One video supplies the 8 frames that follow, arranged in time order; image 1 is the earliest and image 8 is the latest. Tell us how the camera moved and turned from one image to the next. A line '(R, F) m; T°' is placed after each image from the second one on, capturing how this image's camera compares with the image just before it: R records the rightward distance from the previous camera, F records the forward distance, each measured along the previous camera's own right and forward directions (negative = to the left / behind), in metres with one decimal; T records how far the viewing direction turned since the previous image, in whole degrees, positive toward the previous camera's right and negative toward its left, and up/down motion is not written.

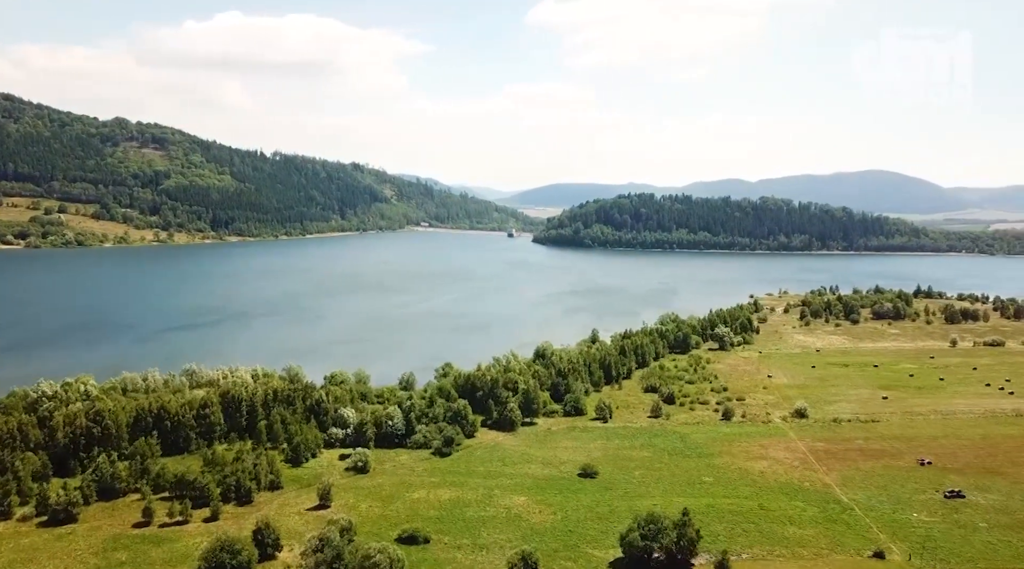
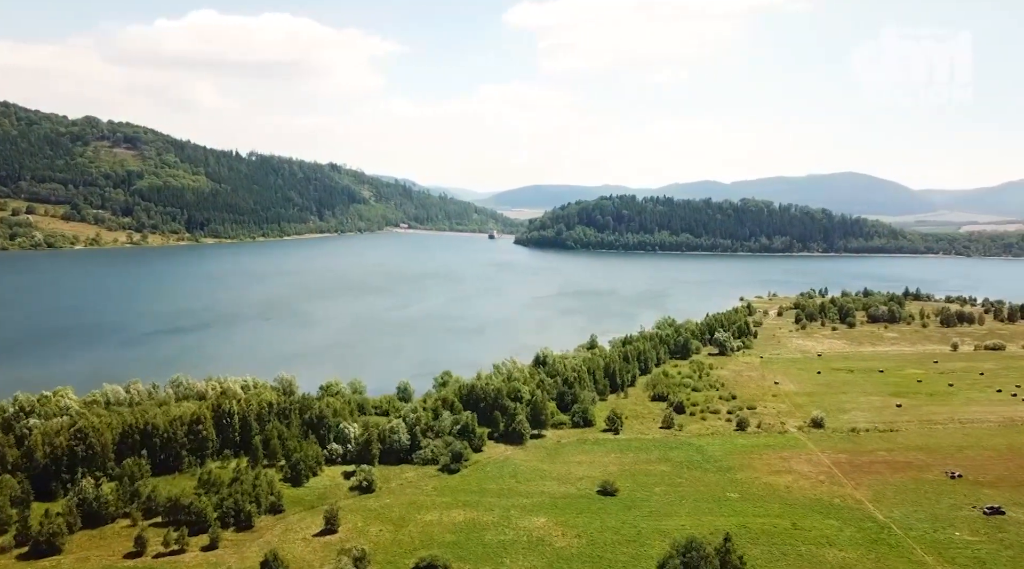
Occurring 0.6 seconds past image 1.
(-2.7, +3.5) m; +2°
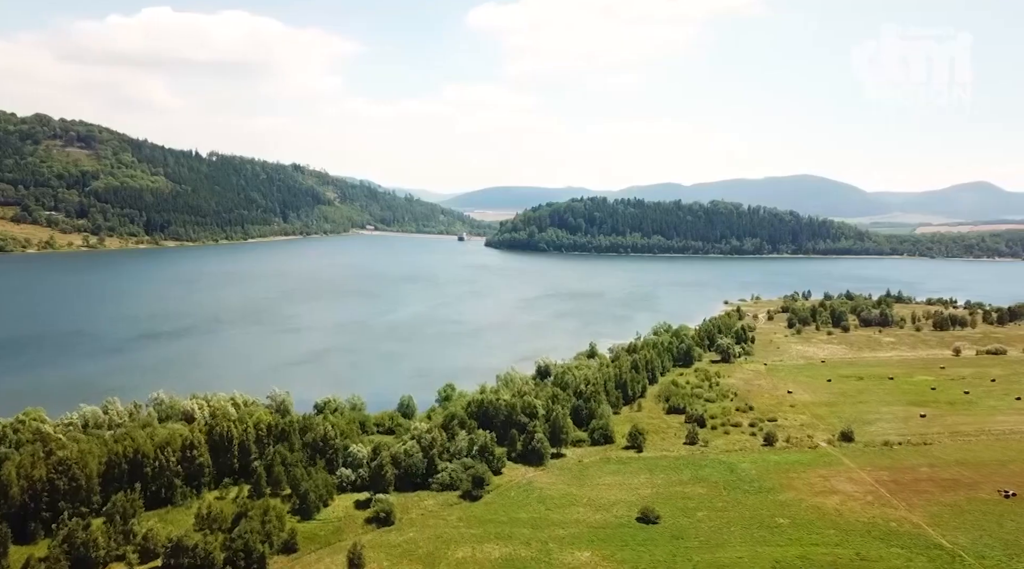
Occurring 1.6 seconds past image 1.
(-4.5, +5.0) m; +3°
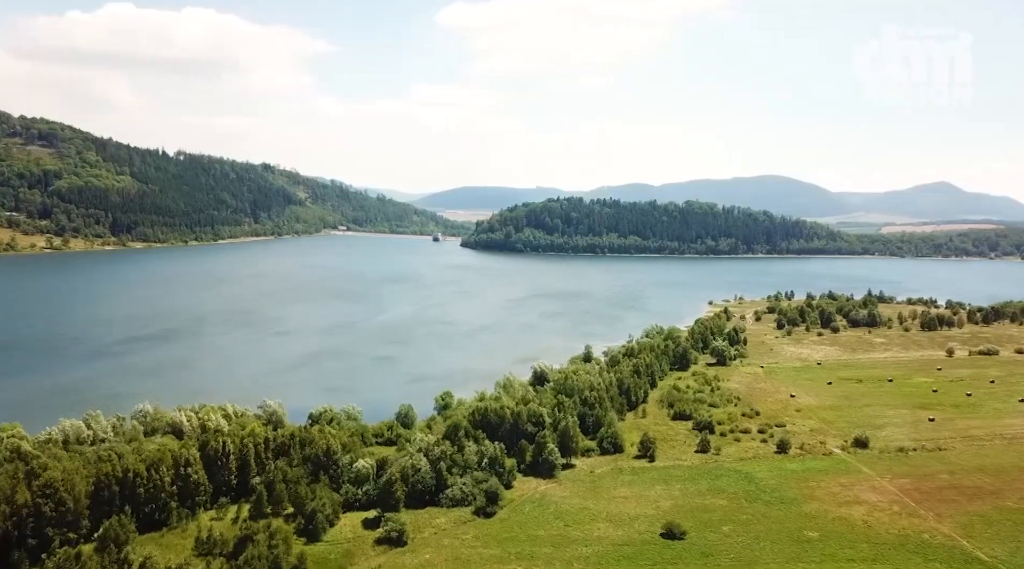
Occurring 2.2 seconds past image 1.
(-2.9, +2.9) m; +2°
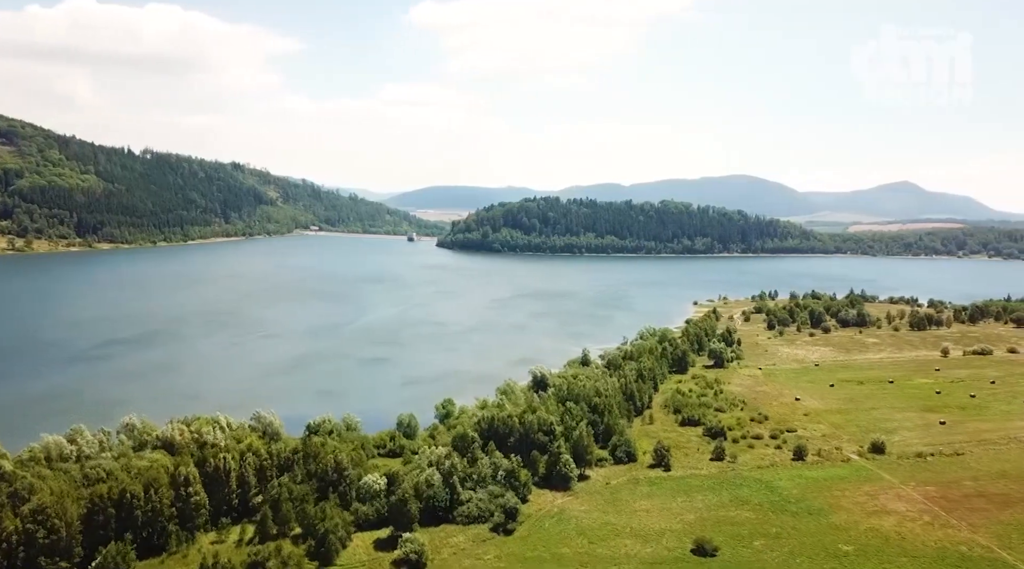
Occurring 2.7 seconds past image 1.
(-3.0, +2.8) m; +2°
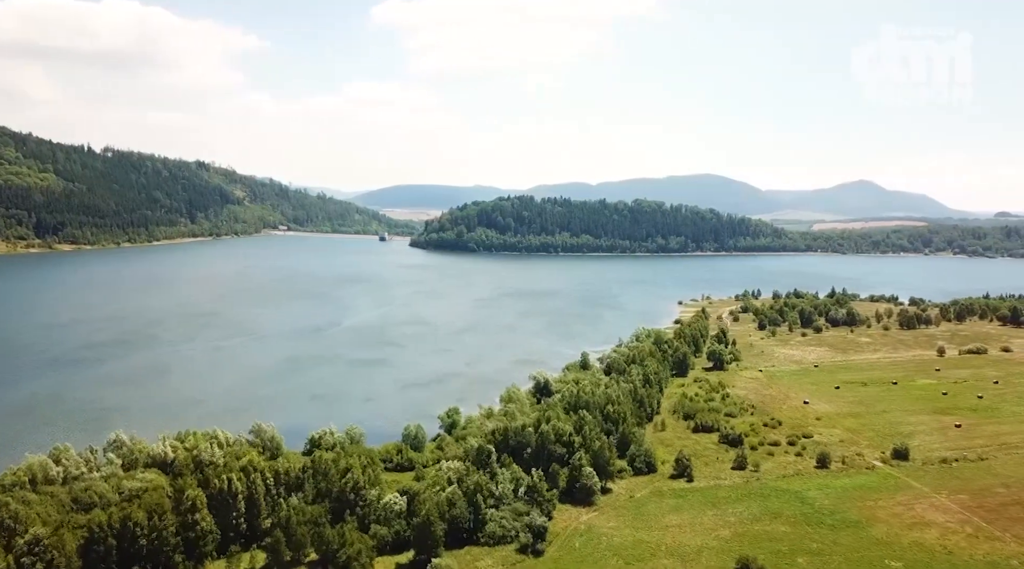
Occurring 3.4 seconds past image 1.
(-3.5, +3.3) m; +2°
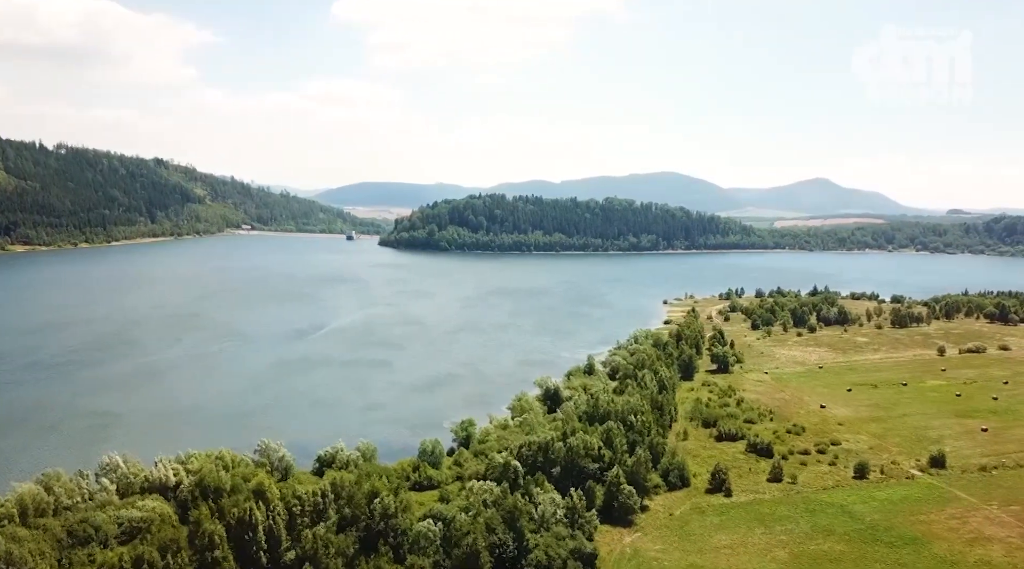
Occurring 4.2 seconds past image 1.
(-4.4, +4.1) m; +3°
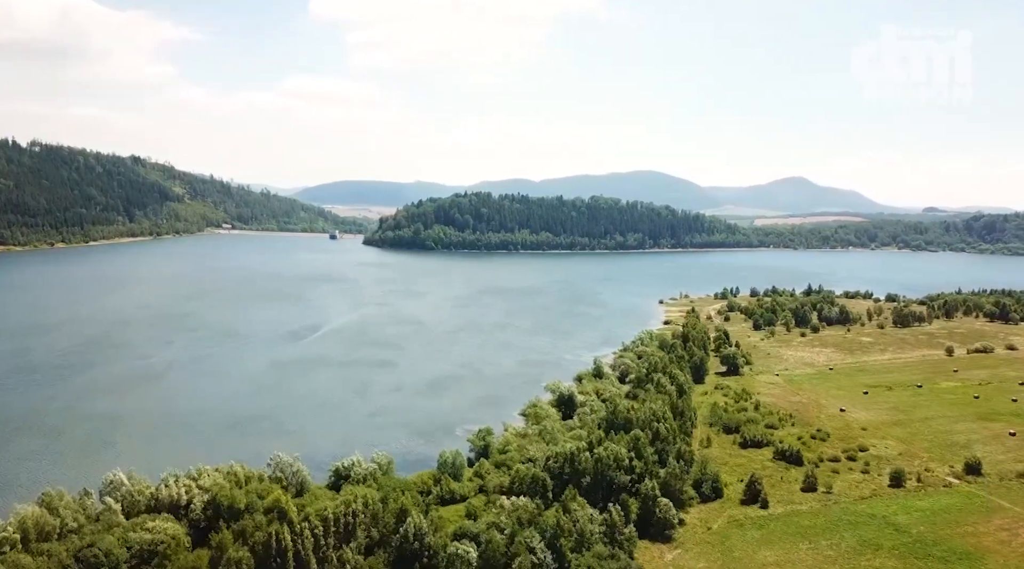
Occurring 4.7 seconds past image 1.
(-3.1, +2.8) m; +2°
